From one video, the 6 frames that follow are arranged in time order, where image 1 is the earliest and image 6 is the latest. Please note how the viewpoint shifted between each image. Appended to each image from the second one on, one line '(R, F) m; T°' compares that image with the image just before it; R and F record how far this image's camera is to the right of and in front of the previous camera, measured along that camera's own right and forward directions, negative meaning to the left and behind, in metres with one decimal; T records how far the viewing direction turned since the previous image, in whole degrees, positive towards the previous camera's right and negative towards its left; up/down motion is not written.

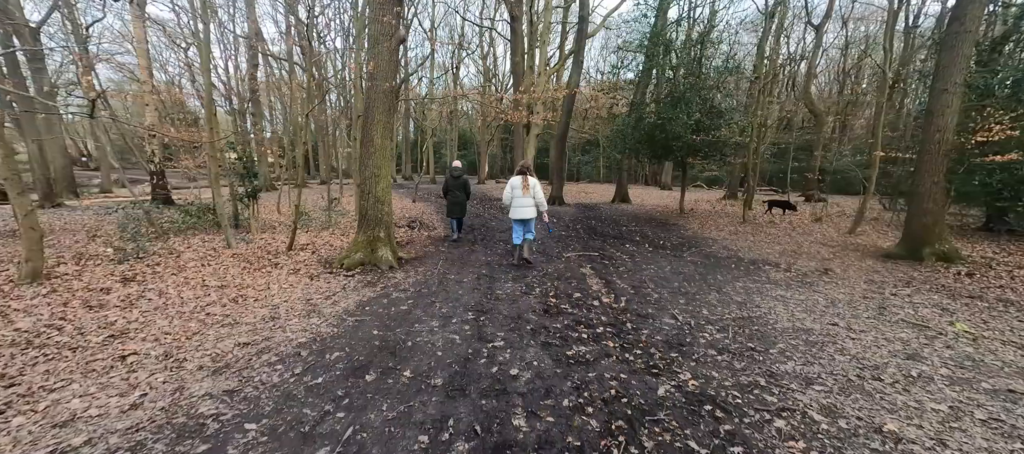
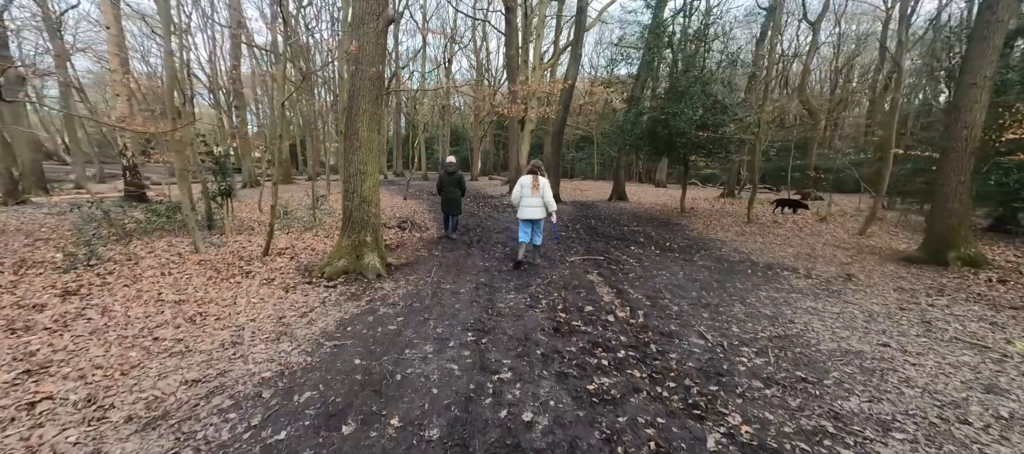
(-0.1, +0.6) m; +1°
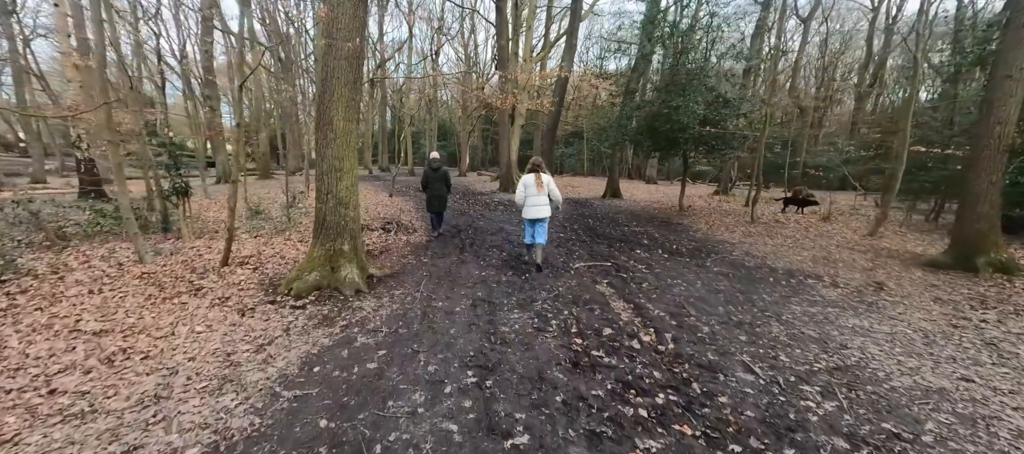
(-0.2, +0.7) m; +2°
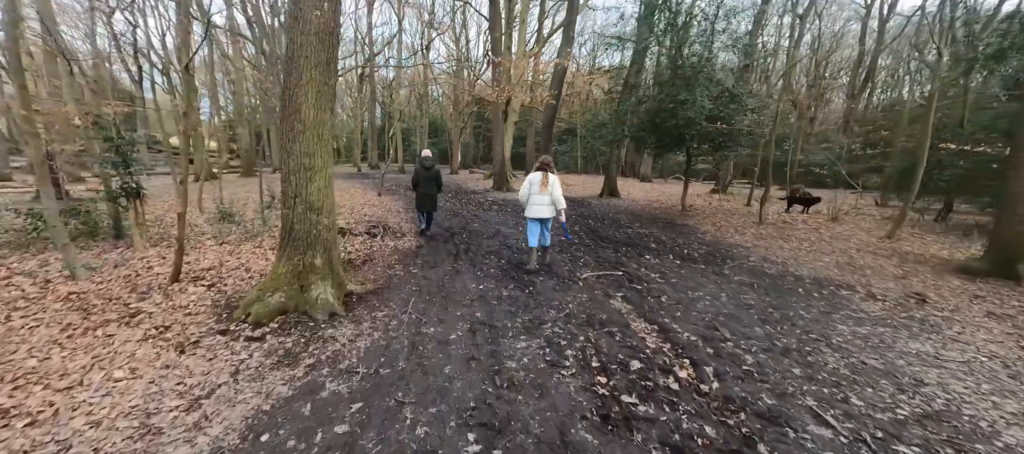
(-0.1, +0.7) m; +1°
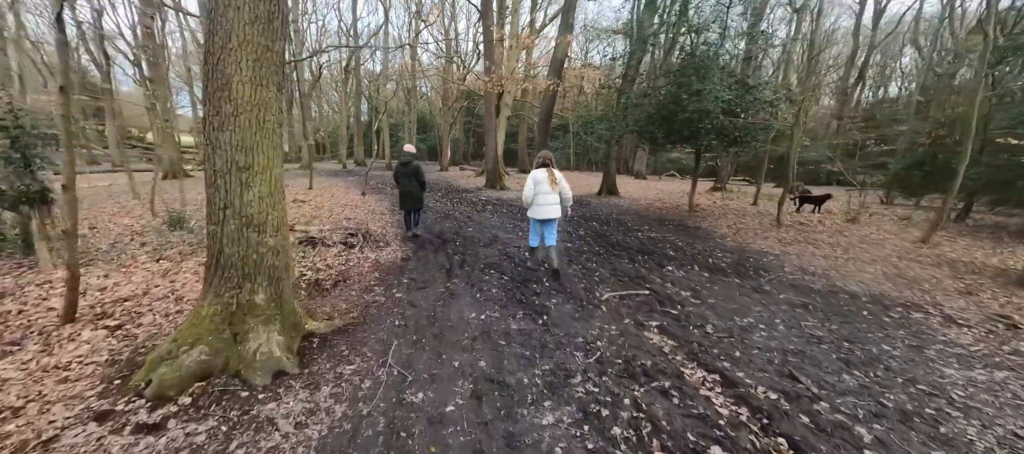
(-0.2, +1.0) m; +2°
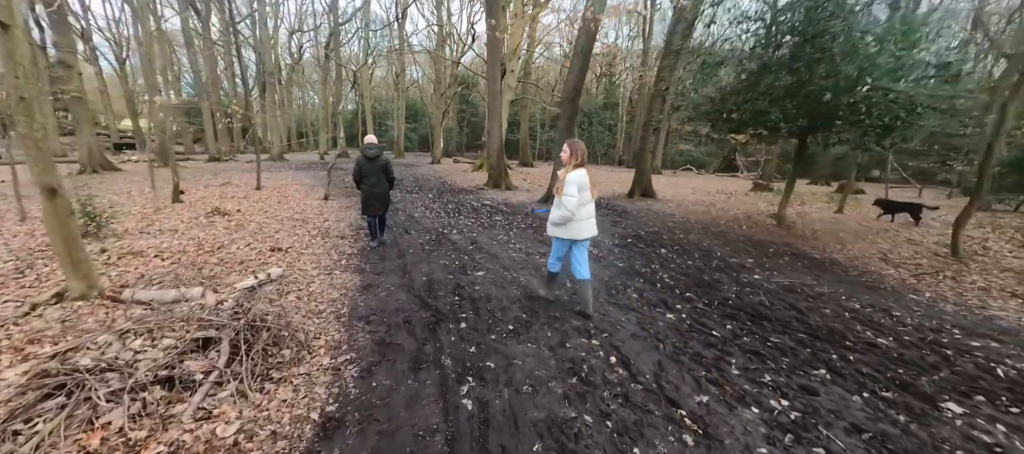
(-0.6, +3.6) m; +1°
